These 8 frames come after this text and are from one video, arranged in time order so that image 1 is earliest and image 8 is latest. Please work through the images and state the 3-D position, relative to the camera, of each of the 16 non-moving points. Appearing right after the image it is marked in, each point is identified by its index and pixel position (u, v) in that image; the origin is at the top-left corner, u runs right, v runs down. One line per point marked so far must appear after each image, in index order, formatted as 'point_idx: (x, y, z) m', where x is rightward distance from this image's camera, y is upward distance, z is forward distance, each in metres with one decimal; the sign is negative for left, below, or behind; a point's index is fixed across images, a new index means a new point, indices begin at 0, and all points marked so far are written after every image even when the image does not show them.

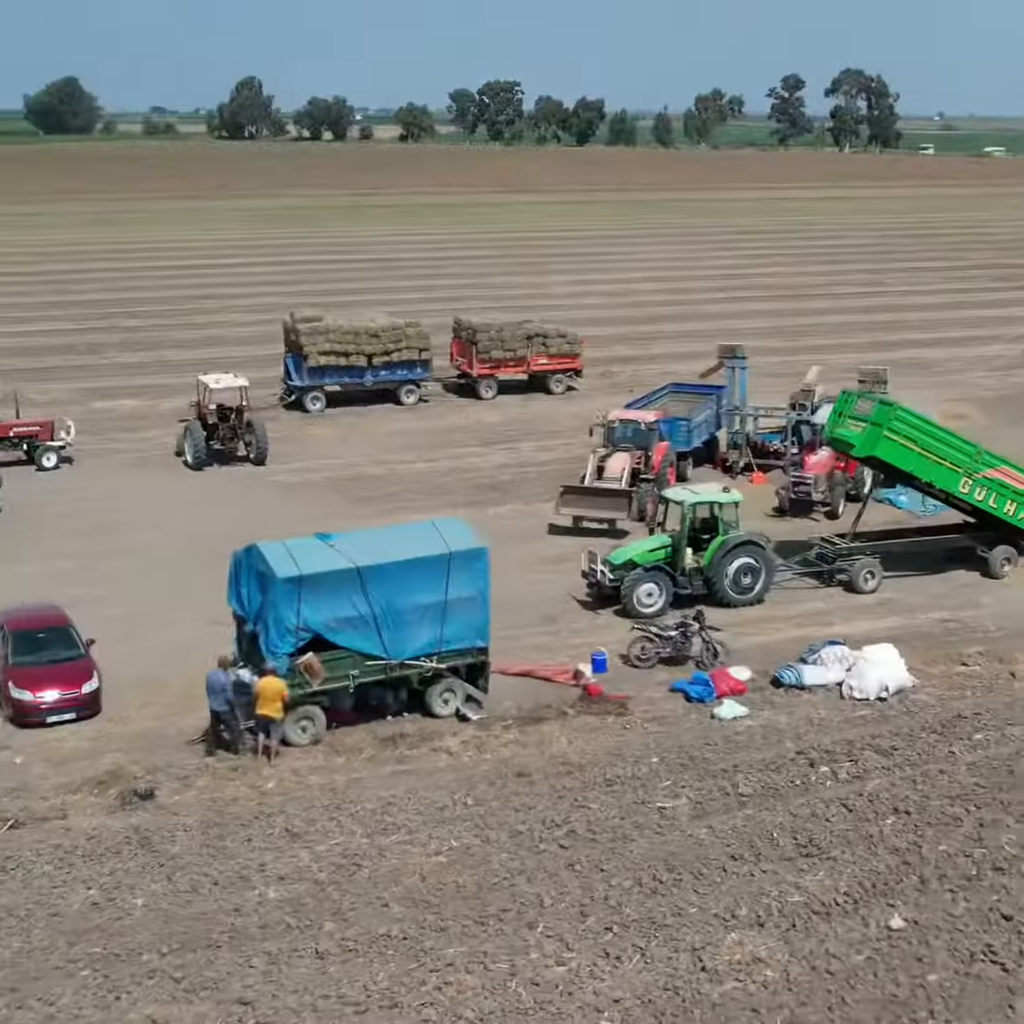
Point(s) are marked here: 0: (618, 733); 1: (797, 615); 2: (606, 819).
0: (+0.9, -1.8, +14.3) m
1: (+2.9, -1.0, +17.6) m
2: (+0.7, -2.3, +12.6) m
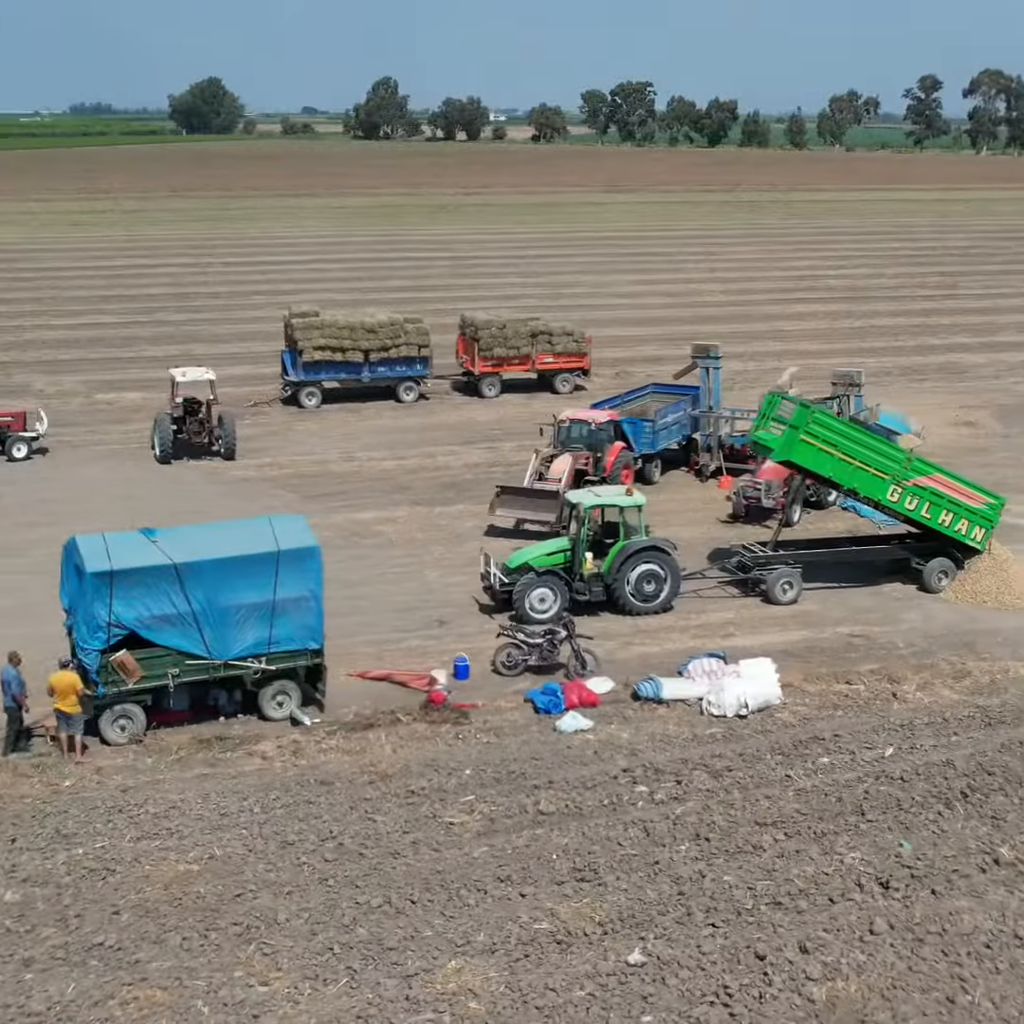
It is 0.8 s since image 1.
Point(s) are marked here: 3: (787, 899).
0: (-0.5, -1.8, +13.7) m
1: (+1.8, -1.1, +16.8) m
2: (-0.9, -2.3, +12.0) m
3: (+1.8, -2.5, +11.1) m
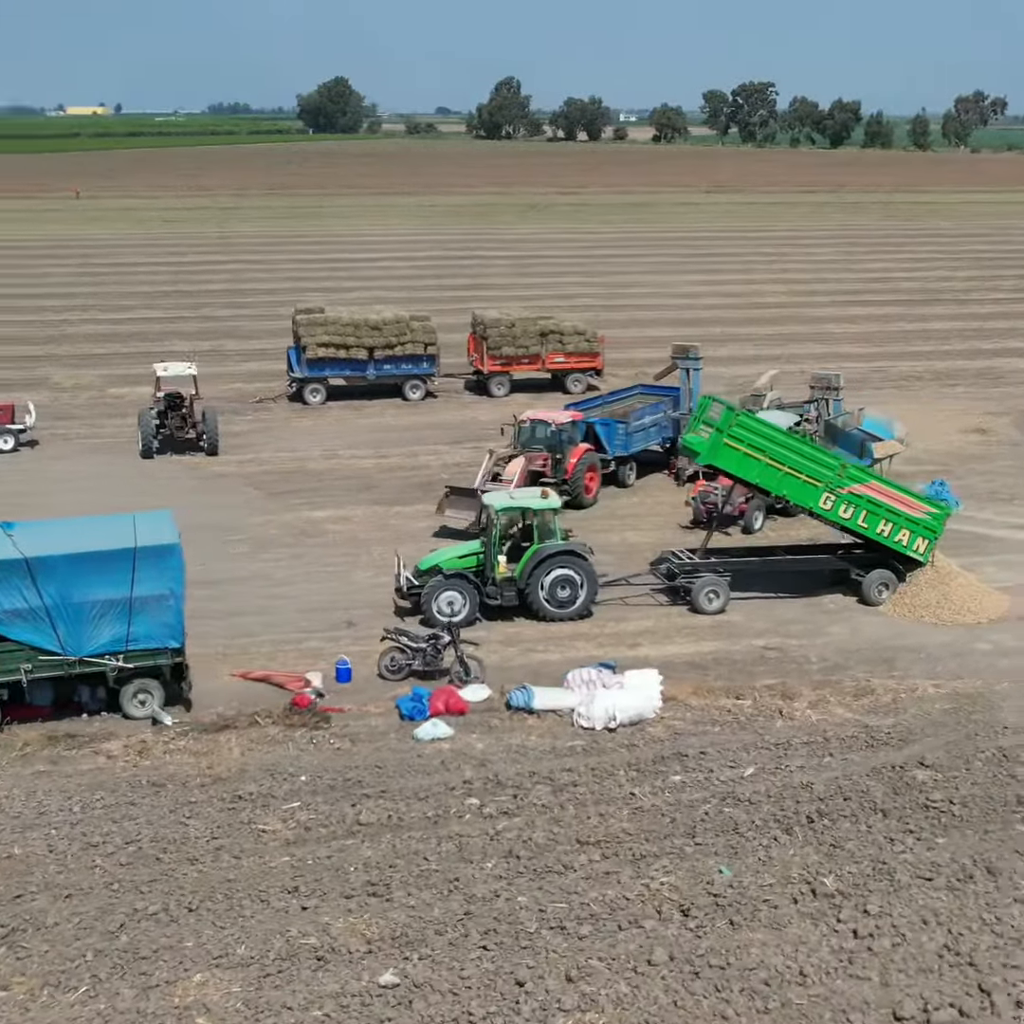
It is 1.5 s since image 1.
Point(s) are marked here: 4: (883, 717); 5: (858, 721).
0: (-1.7, -1.8, +13.3) m
1: (+0.9, -1.1, +16.2) m
2: (-2.2, -2.2, +11.7) m
3: (+0.4, -2.5, +10.5) m
4: (+3.0, -1.7, +14.1) m
5: (+2.8, -1.7, +14.0) m
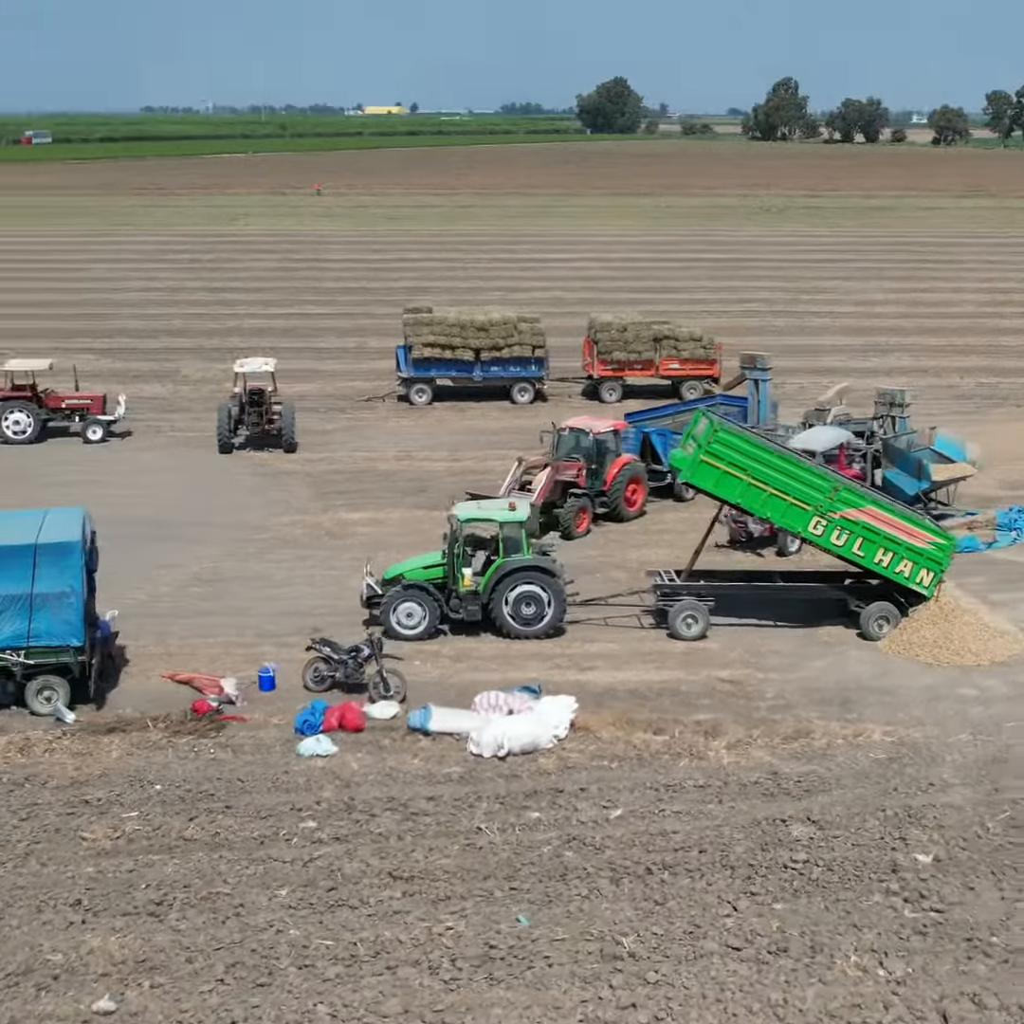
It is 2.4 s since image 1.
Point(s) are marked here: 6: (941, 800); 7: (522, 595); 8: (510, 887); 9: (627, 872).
0: (-2.6, -1.9, +13.0) m
1: (+0.5, -1.3, +15.5) m
2: (-3.4, -2.2, +11.5) m
3: (-1.1, -2.6, +10.0) m
4: (+2.2, -1.9, +13.0) m
5: (+2.0, -1.9, +12.9) m
6: (+3.1, -2.1, +12.3) m
7: (+0.1, -0.8, +15.7) m
8: (0.0, -2.4, +10.9) m
9: (+0.8, -2.3, +11.1) m
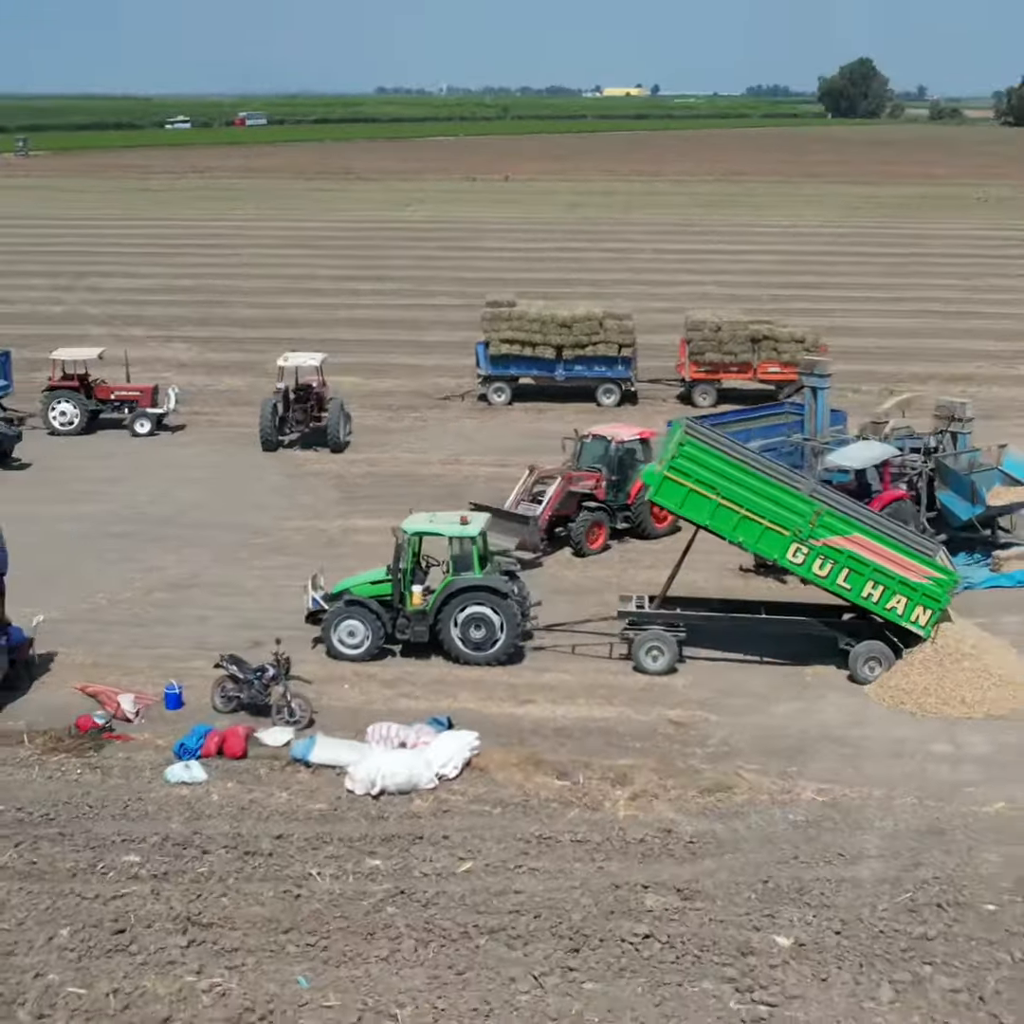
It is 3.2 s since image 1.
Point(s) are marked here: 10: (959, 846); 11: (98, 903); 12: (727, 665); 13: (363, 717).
0: (-3.4, -1.9, +12.3) m
1: (0.0, -1.4, +14.2) m
2: (-4.4, -2.2, +10.9) m
3: (-2.4, -2.7, +9.0) m
4: (+1.3, -2.1, +11.5) m
5: (+1.1, -2.1, +11.5) m
6: (+2.1, -2.3, +10.7) m
7: (-0.3, -0.9, +14.5) m
8: (-1.2, -2.5, +9.8) m
9: (-0.4, -2.5, +9.9) m
10: (+2.9, -2.2, +11.2) m
11: (-2.5, -2.4, +10.2) m
12: (+1.8, -1.3, +14.5) m
13: (-1.2, -1.6, +13.5) m
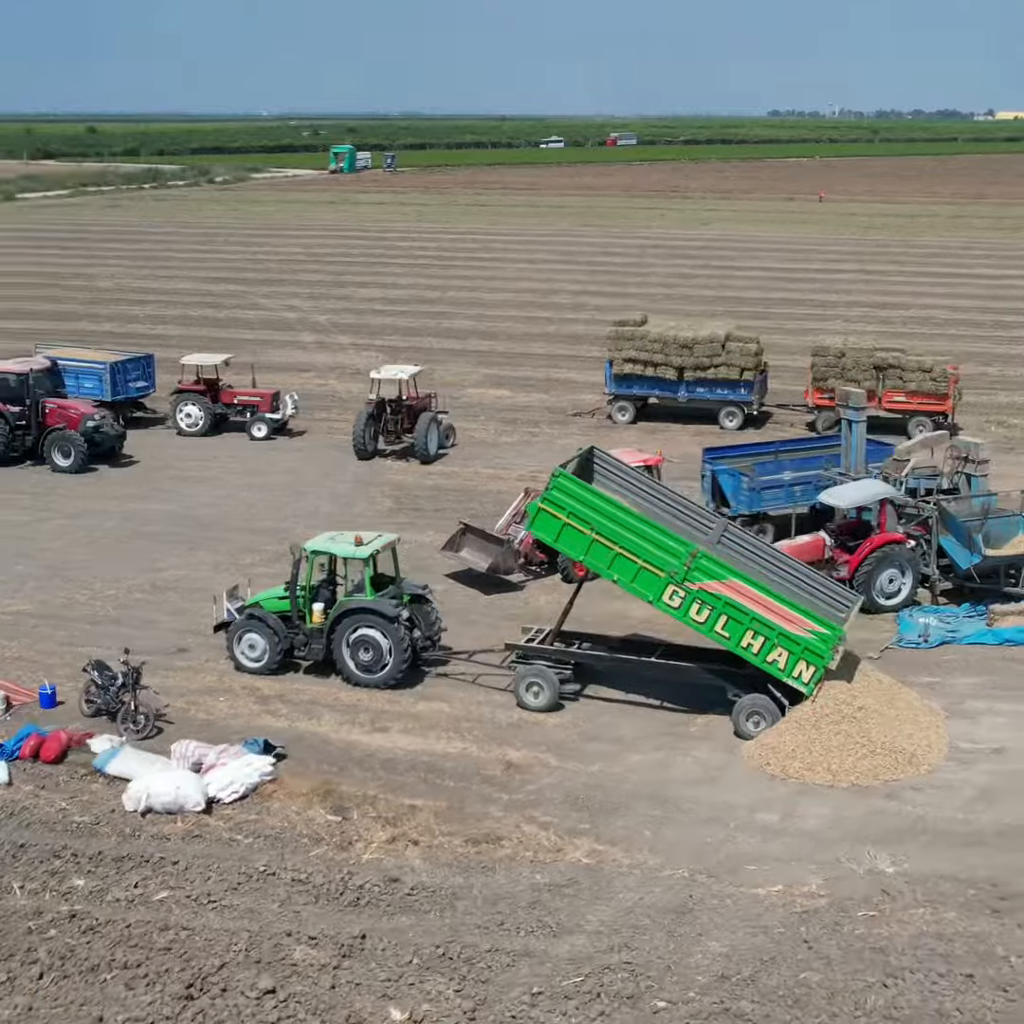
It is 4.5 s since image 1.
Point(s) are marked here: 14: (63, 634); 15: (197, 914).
0: (-4.8, -1.9, +12.7) m
1: (-1.0, -1.6, +13.9) m
2: (-6.1, -2.1, +11.6) m
3: (-4.6, -2.7, +9.3) m
4: (-0.4, -2.3, +11.0) m
5: (-0.6, -2.3, +11.0) m
6: (+0.1, -2.5, +10.0) m
7: (-1.3, -1.1, +14.3) m
8: (-3.2, -2.6, +9.8) m
9: (-2.5, -2.6, +9.7) m
10: (+1.1, -2.5, +10.3) m
11: (-4.4, -2.4, +10.6) m
12: (+0.8, -1.6, +13.8) m
13: (-2.3, -1.7, +13.4) m
14: (-4.1, -1.1, +15.8) m
15: (-1.9, -2.4, +10.4) m
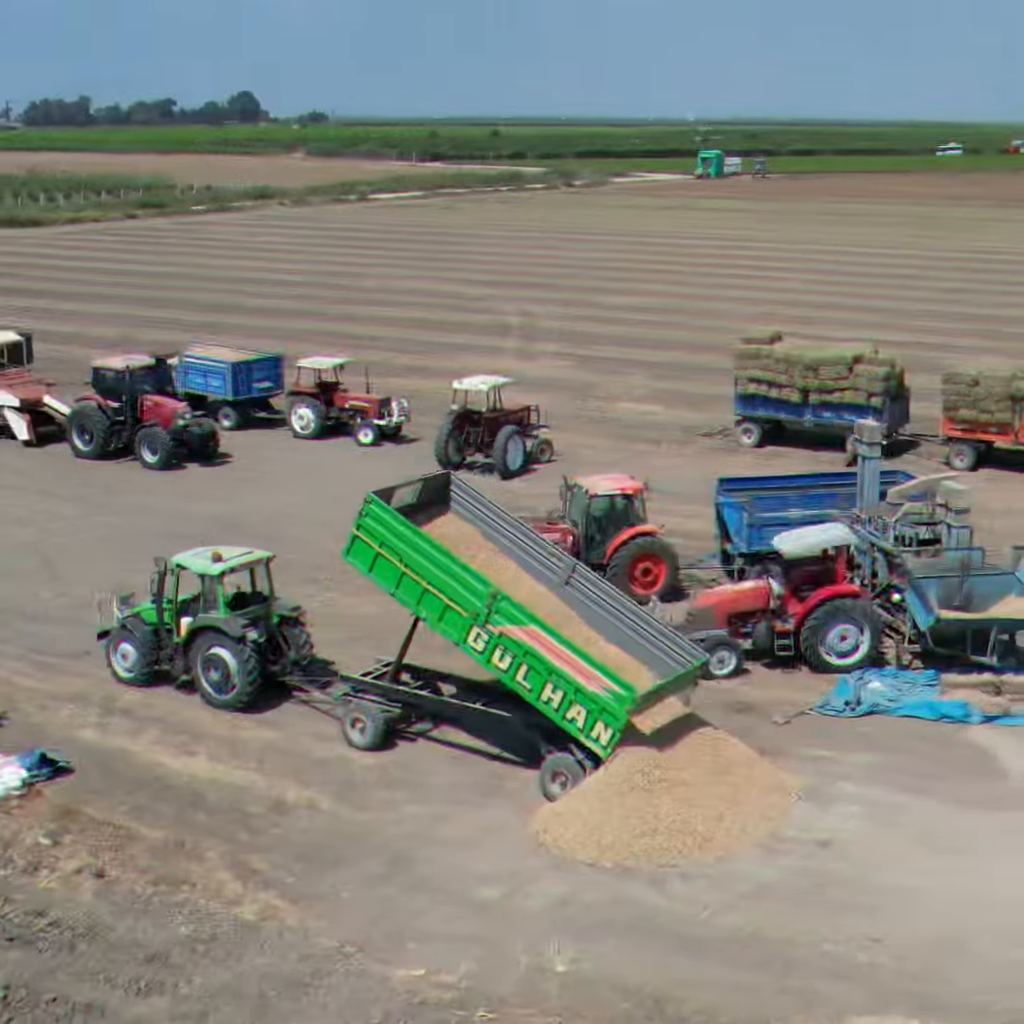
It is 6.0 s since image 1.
0: (-6.3, -1.7, +13.2) m
1: (-2.3, -1.7, +13.4) m
2: (-7.8, -1.9, +12.5) m
3: (-7.0, -2.6, +9.9) m
4: (-2.5, -2.5, +10.4) m
5: (-2.7, -2.4, +10.5) m
6: (-2.2, -2.7, +9.3) m
7: (-2.4, -1.2, +13.8) m
8: (-5.5, -2.5, +10.0) m
9: (-4.8, -2.6, +9.7) m
10: (-1.3, -2.7, +9.4) m
11: (-6.4, -2.3, +11.1) m
12: (-0.6, -1.8, +12.8) m
13: (-3.7, -1.8, +13.3) m
14: (-4.8, -1.1, +16.0) m
15: (-4.1, -2.5, +10.2) m
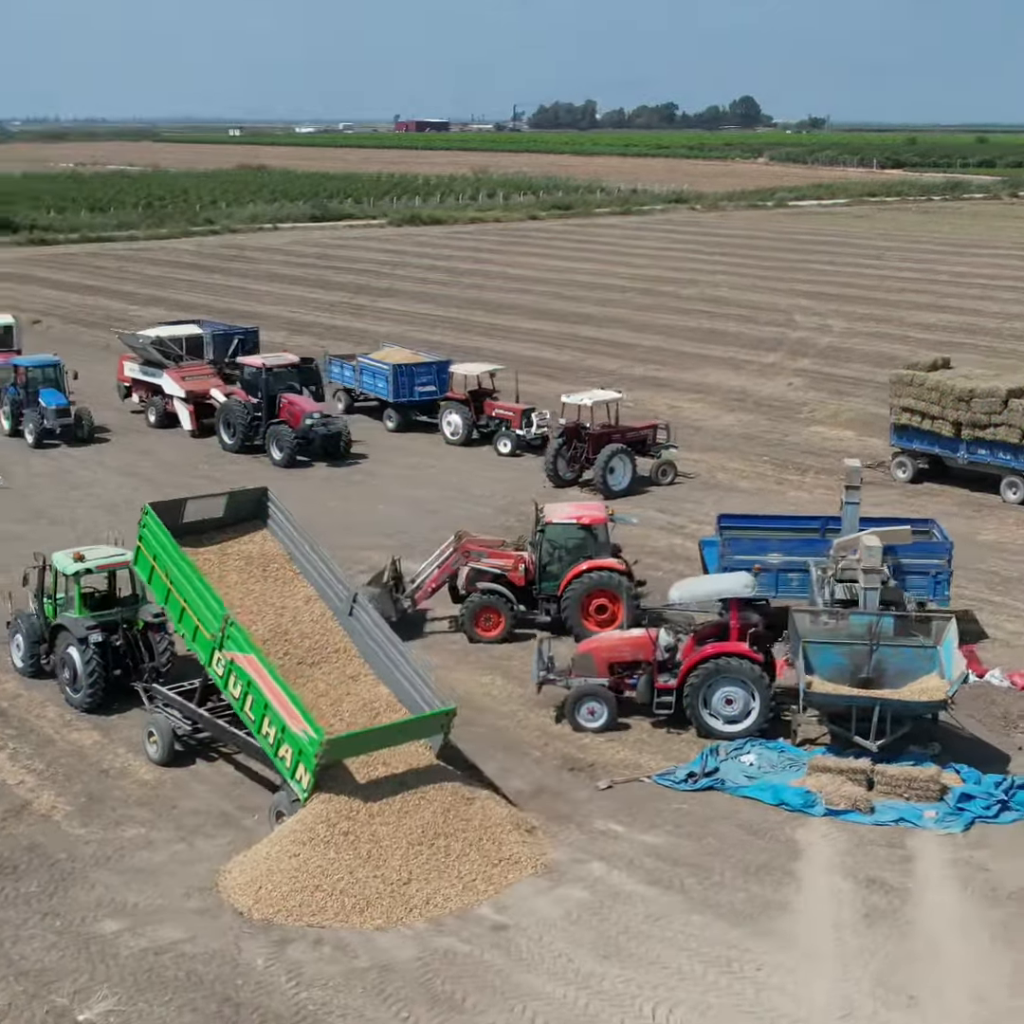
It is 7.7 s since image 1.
0: (-7.4, -1.4, +14.5) m
1: (-3.6, -1.7, +13.4) m
2: (-9.1, -1.5, +14.2) m
3: (-9.1, -2.2, +11.5) m
4: (-4.7, -2.4, +10.7) m
5: (-4.9, -2.3, +10.8) m
6: (-4.8, -2.6, +9.6) m
7: (-3.5, -1.2, +13.9) m
8: (-7.7, -2.2, +11.2) m
9: (-7.1, -2.3, +10.7) m
10: (-3.9, -2.7, +9.3) m
11: (-8.3, -1.9, +12.5) m
12: (-2.1, -1.9, +12.4) m
13: (-5.0, -1.6, +13.8) m
14: (-5.1, -0.9, +16.7) m
15: (-6.3, -2.3, +10.9) m
